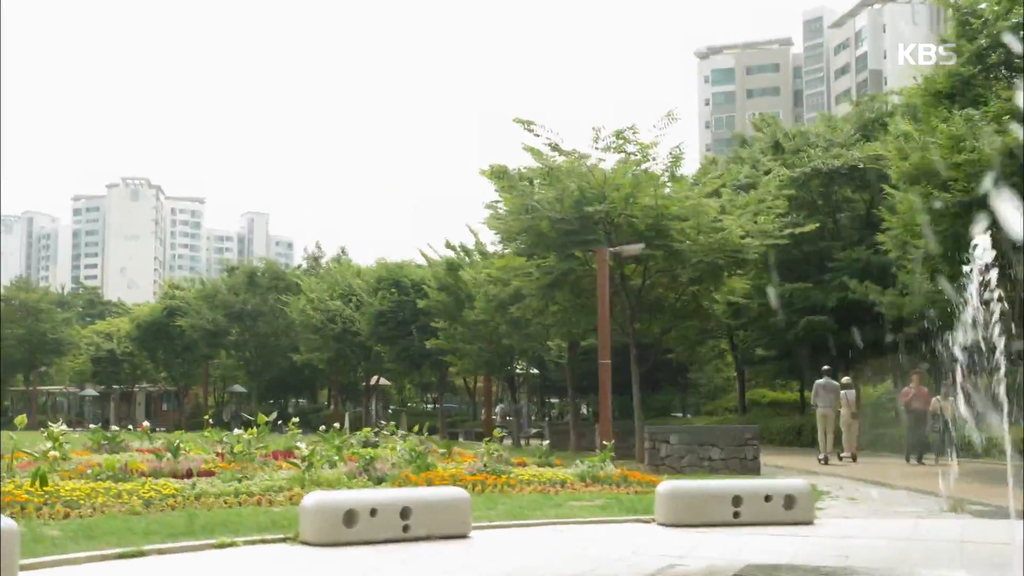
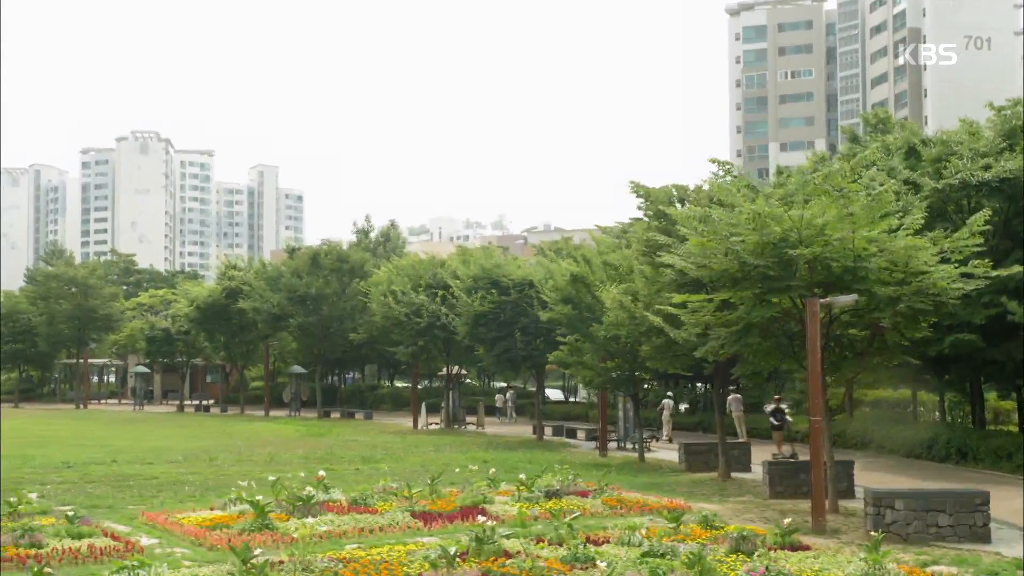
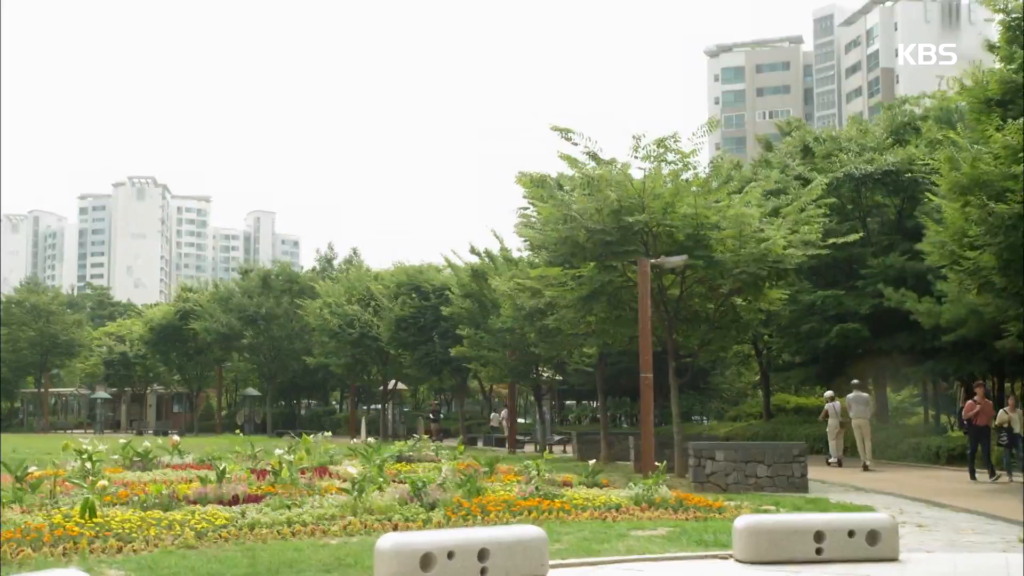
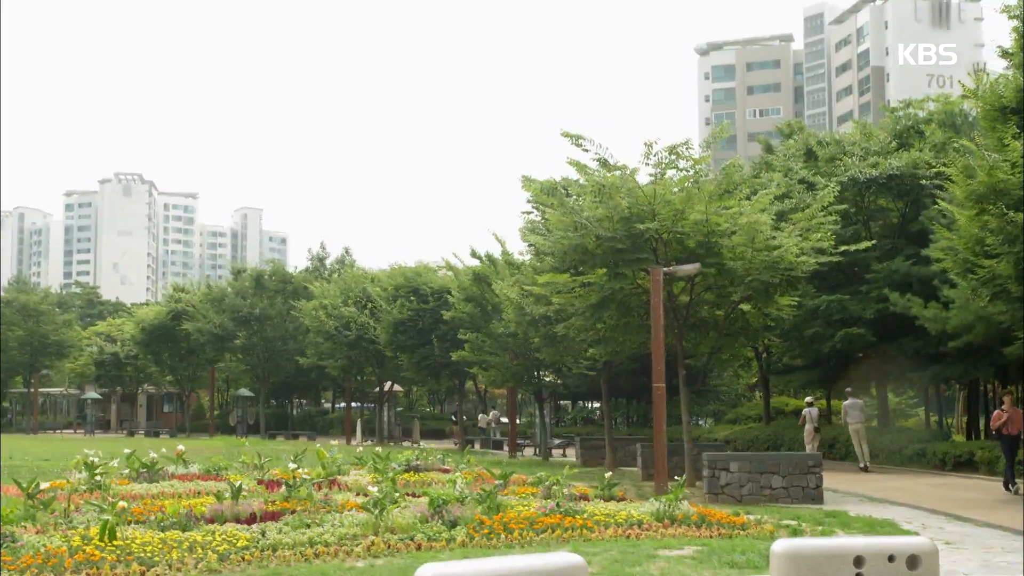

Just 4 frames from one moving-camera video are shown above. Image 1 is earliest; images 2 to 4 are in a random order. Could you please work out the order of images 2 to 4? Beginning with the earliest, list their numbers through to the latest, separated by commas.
3, 4, 2
